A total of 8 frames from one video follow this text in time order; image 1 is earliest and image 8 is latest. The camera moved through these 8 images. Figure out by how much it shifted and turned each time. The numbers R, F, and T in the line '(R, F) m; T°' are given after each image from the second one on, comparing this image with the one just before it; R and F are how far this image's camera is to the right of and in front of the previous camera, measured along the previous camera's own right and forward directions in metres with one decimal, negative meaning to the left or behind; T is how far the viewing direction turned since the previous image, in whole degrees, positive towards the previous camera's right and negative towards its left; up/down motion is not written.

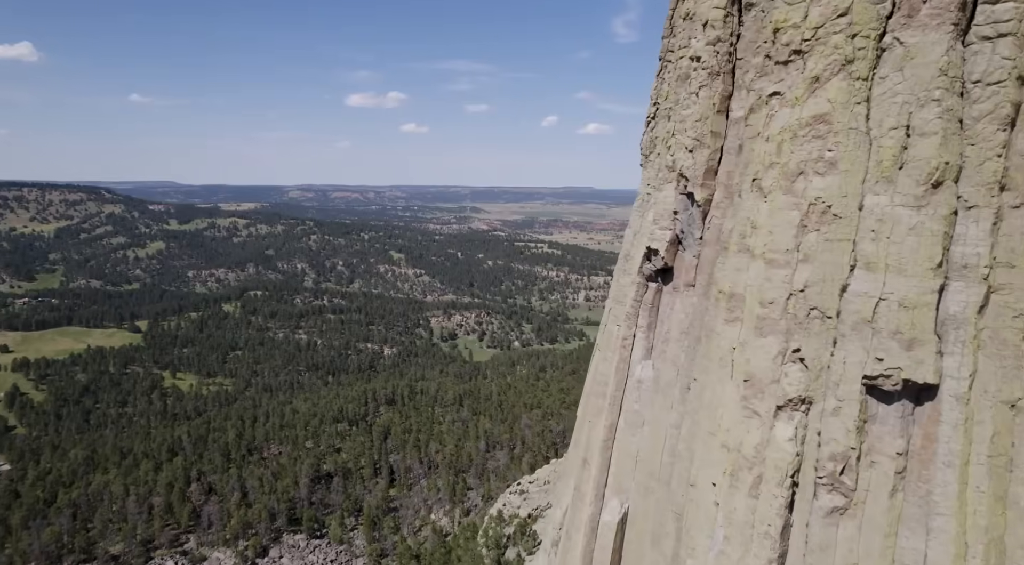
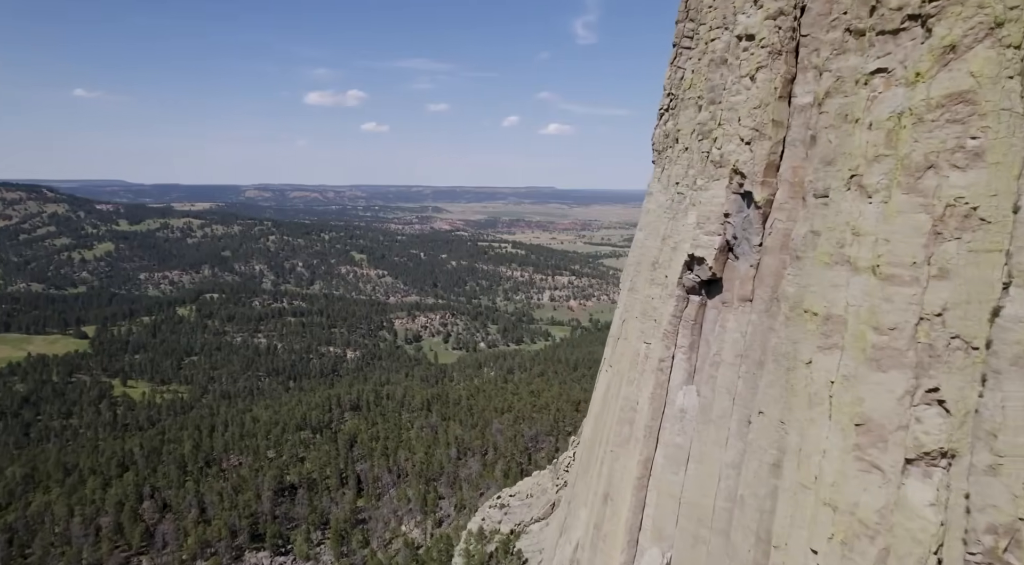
(-0.9, +1.9) m; +3°
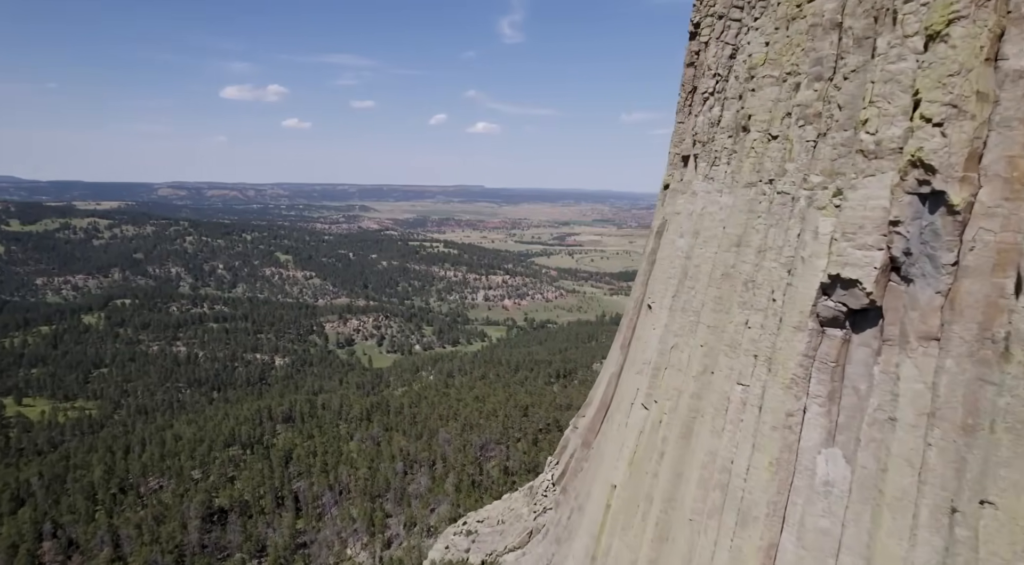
(-1.8, +3.2) m; +6°
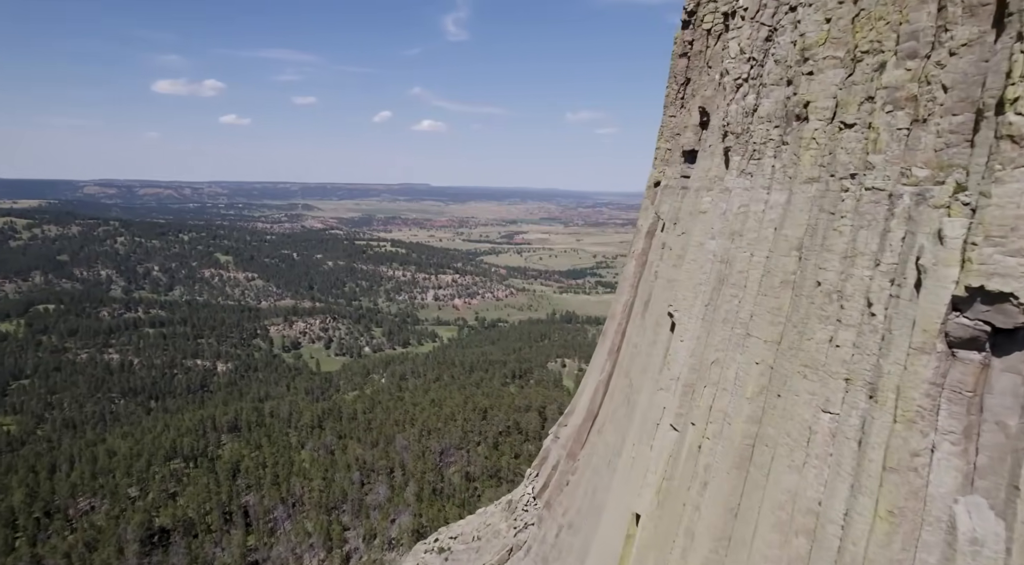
(-1.3, +1.8) m; +4°
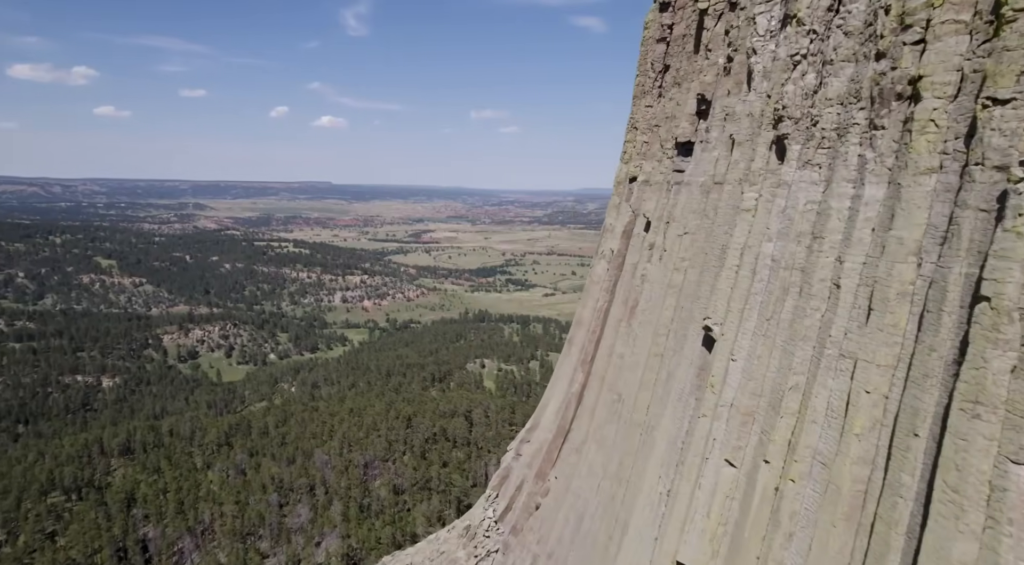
(-1.9, +2.7) m; +8°
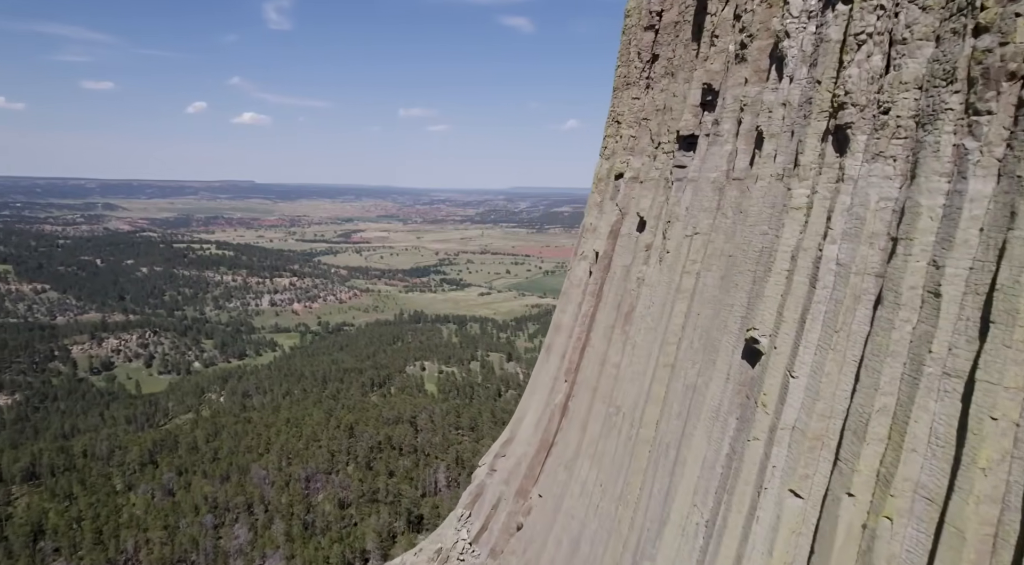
(-1.5, +1.8) m; +6°
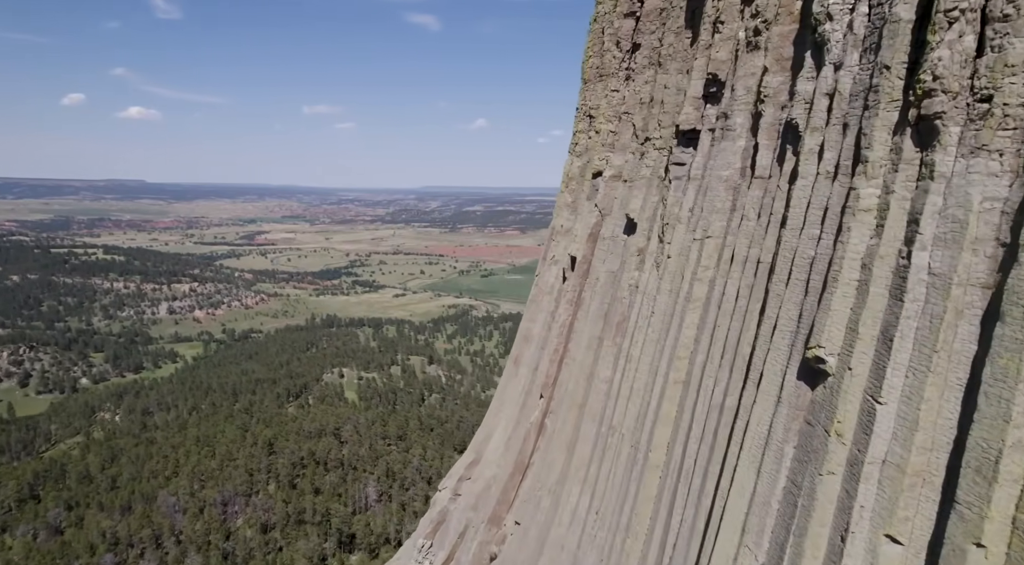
(-1.8, +2.1) m; +7°
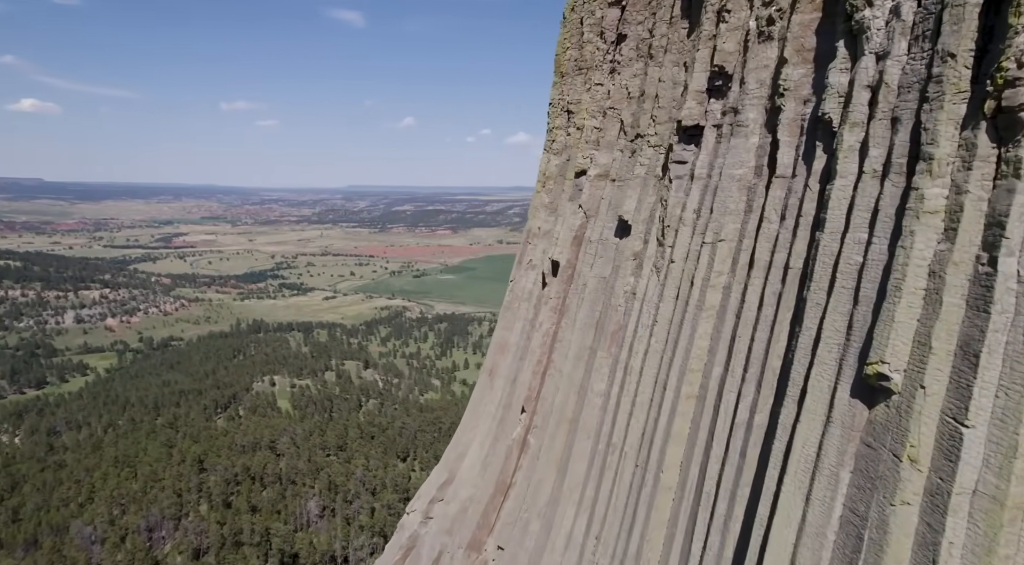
(-1.4, +1.5) m; +6°
